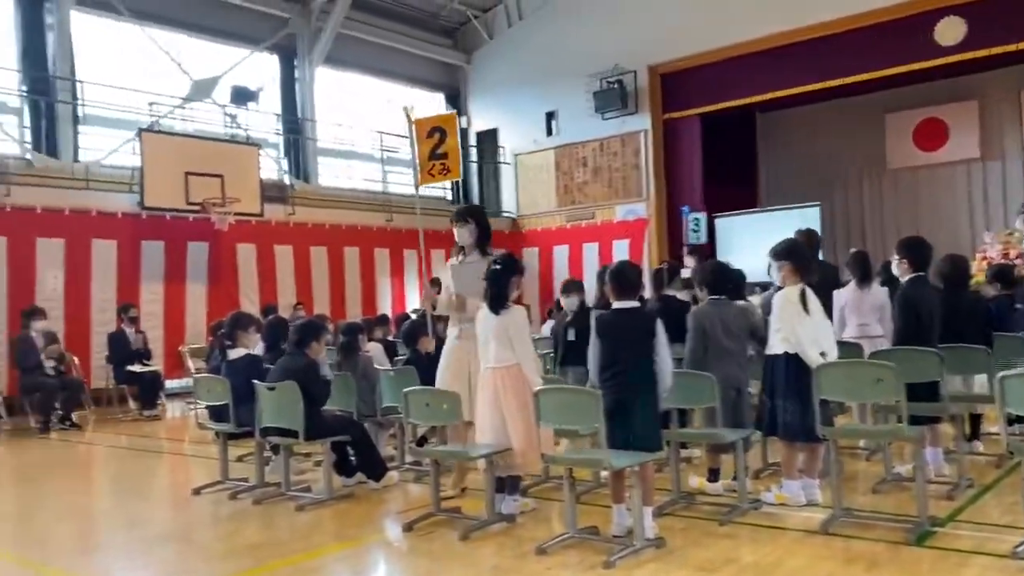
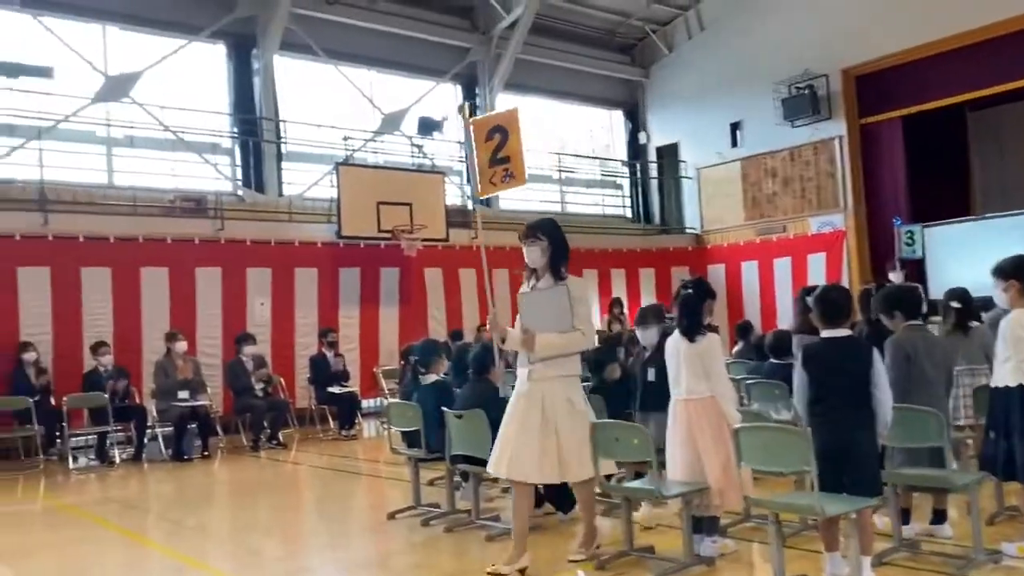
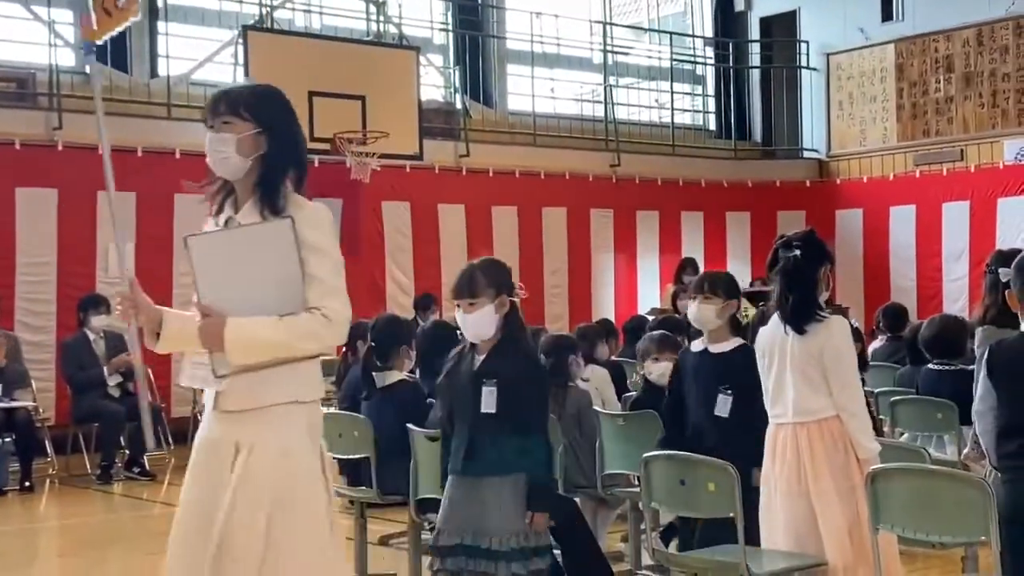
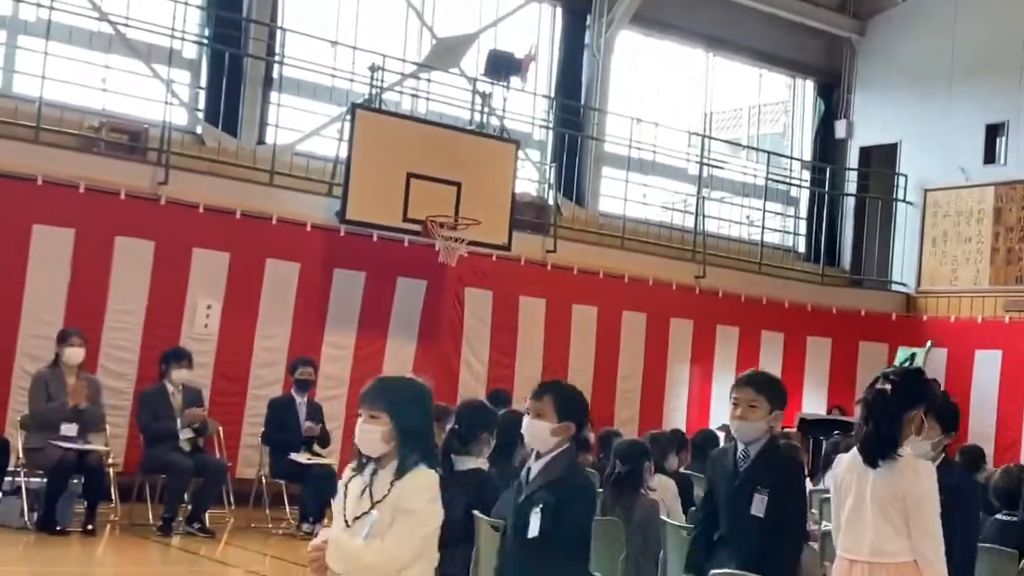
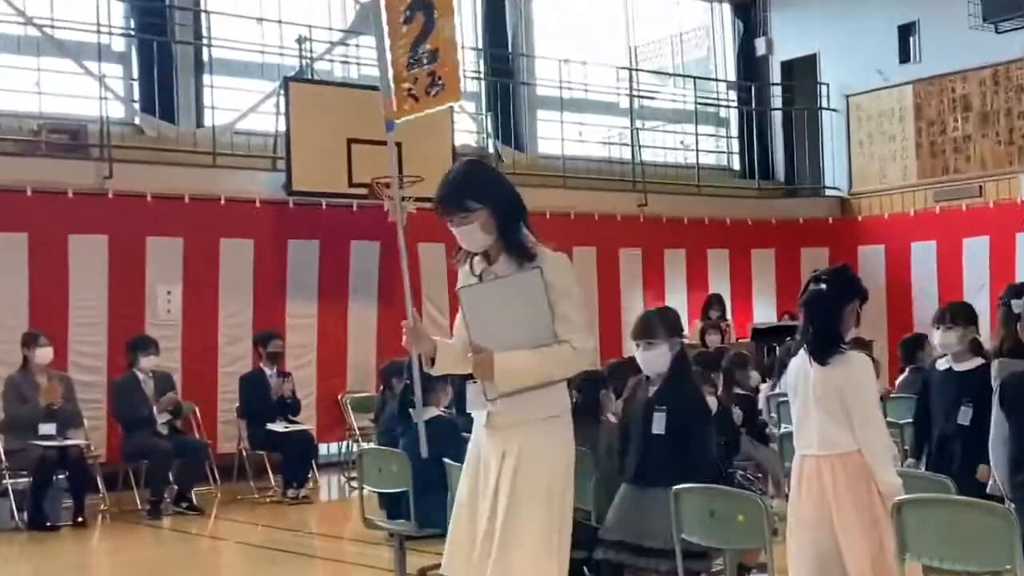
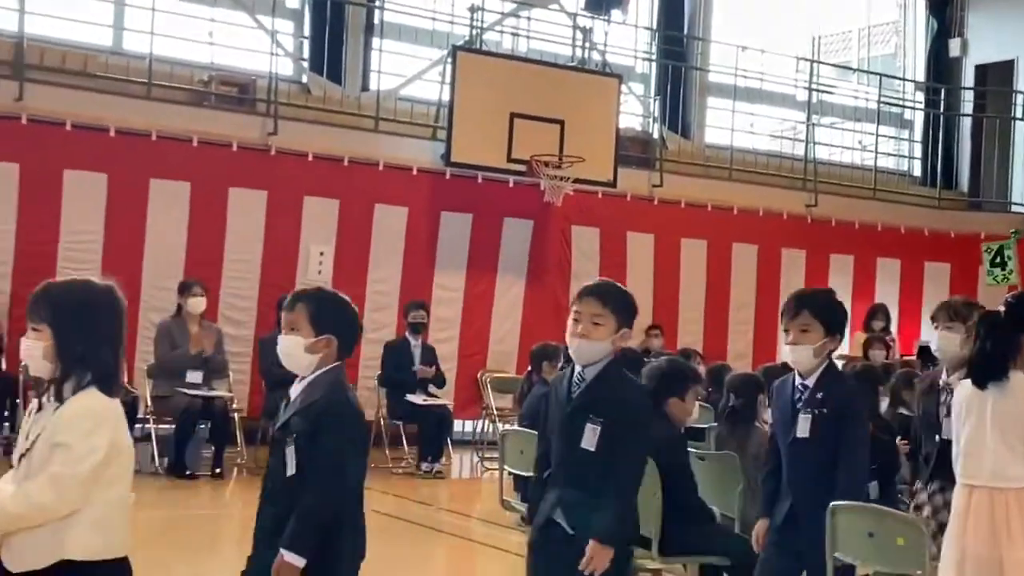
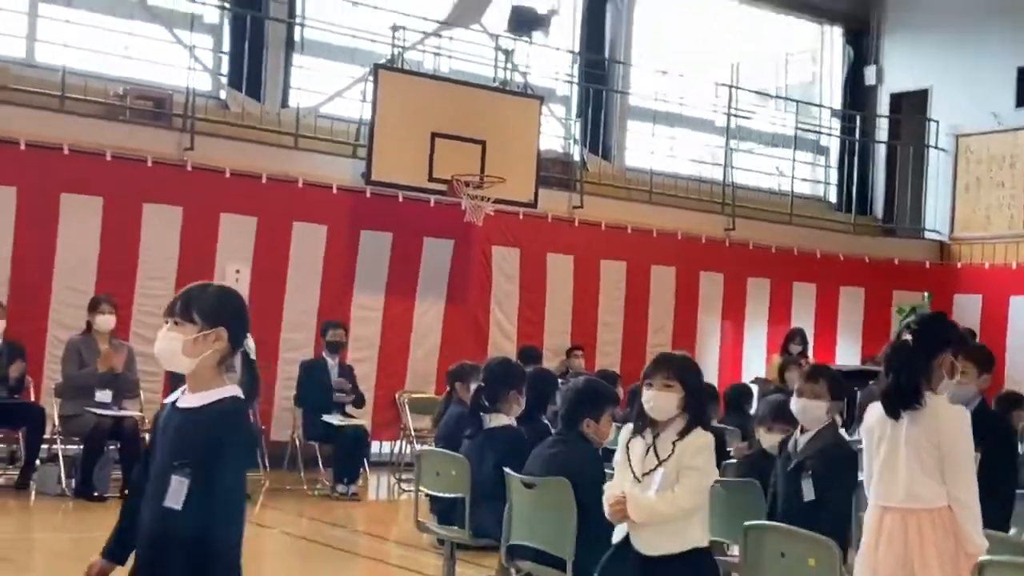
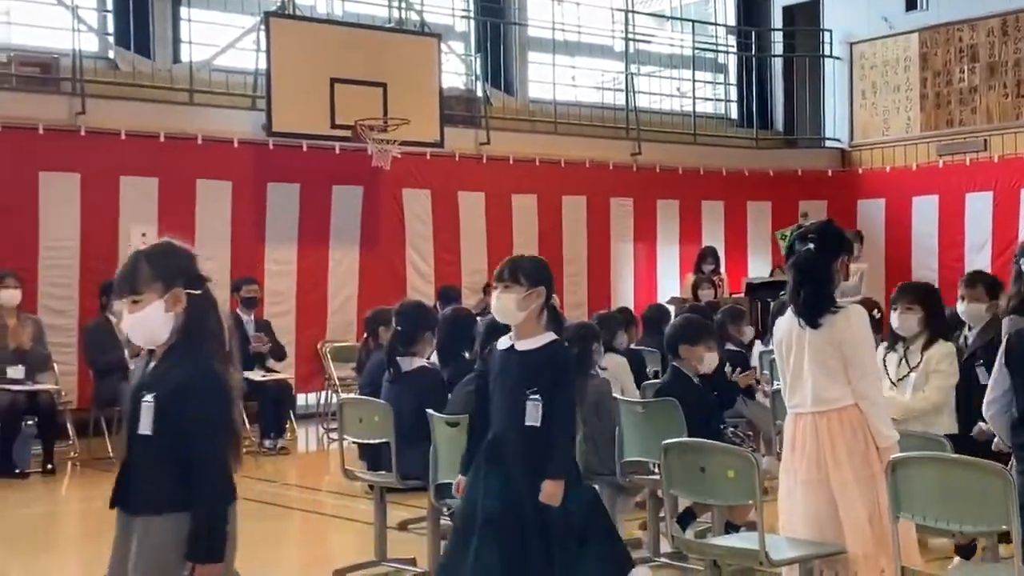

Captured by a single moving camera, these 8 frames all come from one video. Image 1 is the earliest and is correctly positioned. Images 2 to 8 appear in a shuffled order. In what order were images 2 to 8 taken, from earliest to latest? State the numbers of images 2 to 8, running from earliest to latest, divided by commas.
2, 5, 3, 8, 7, 4, 6
